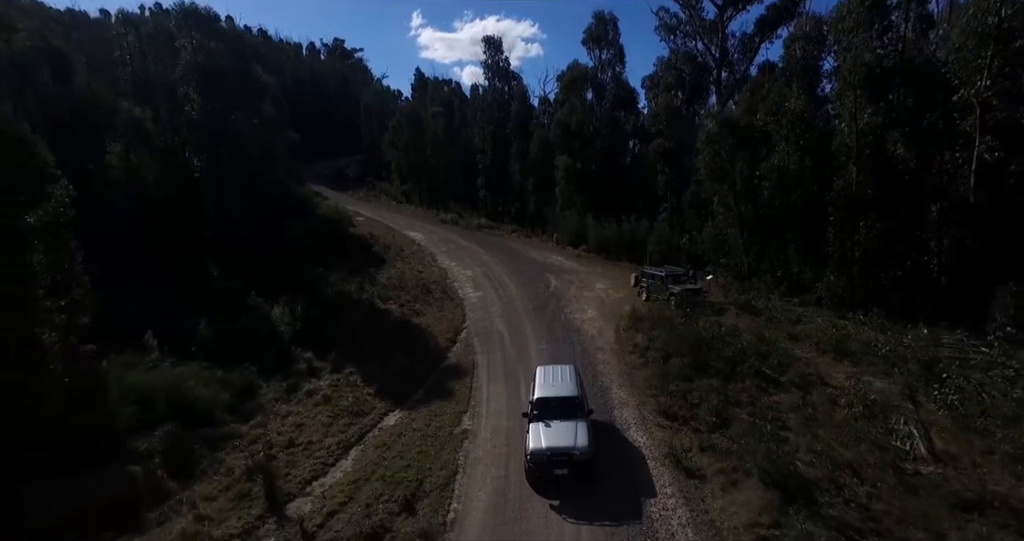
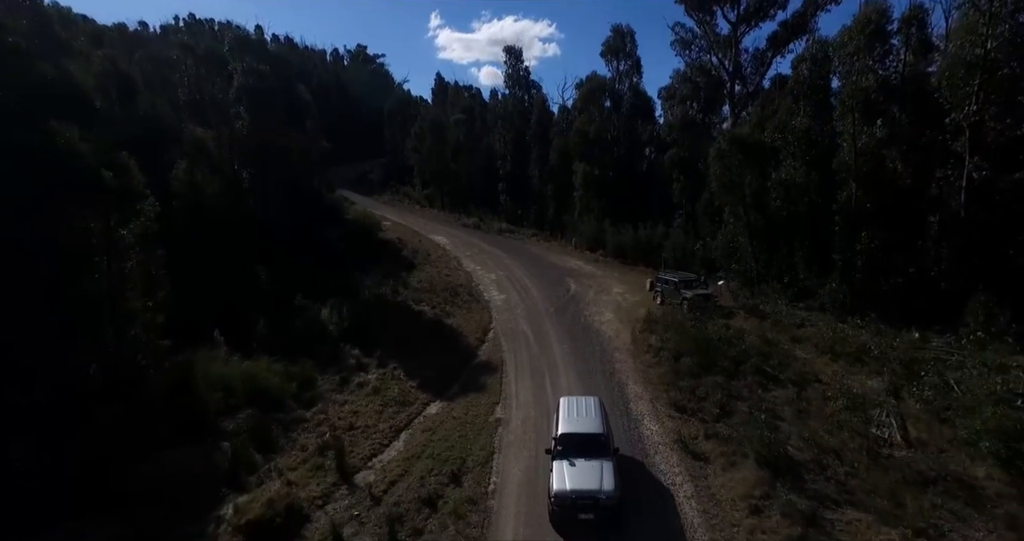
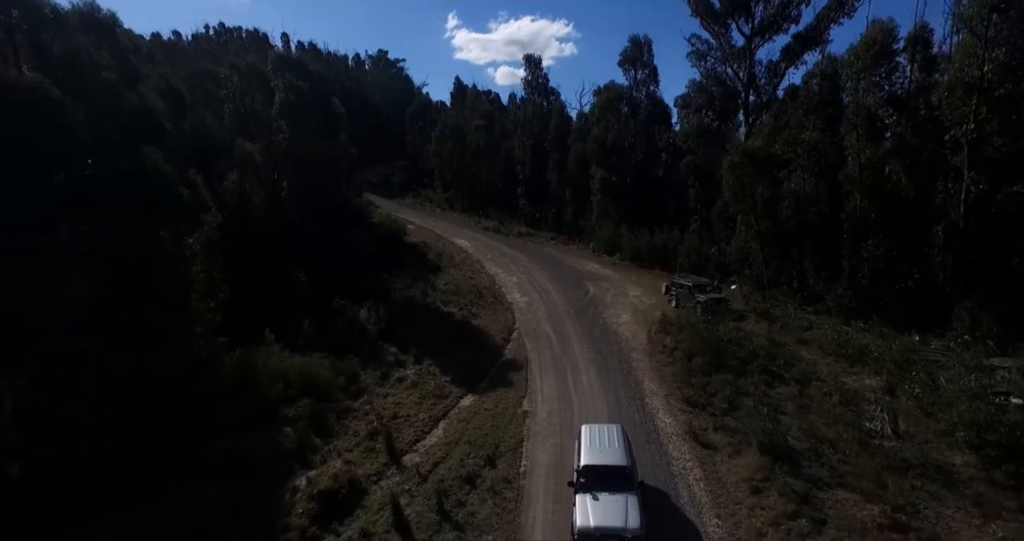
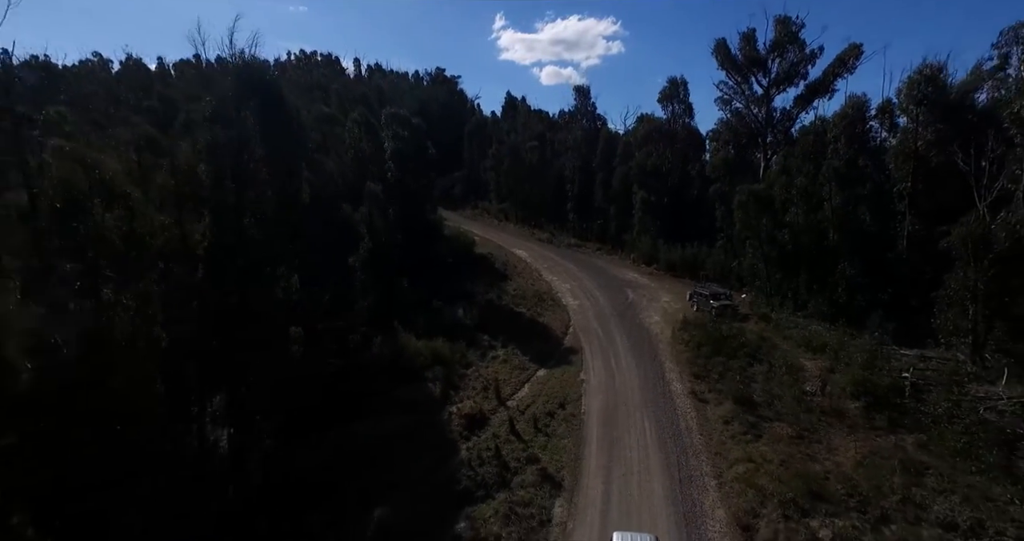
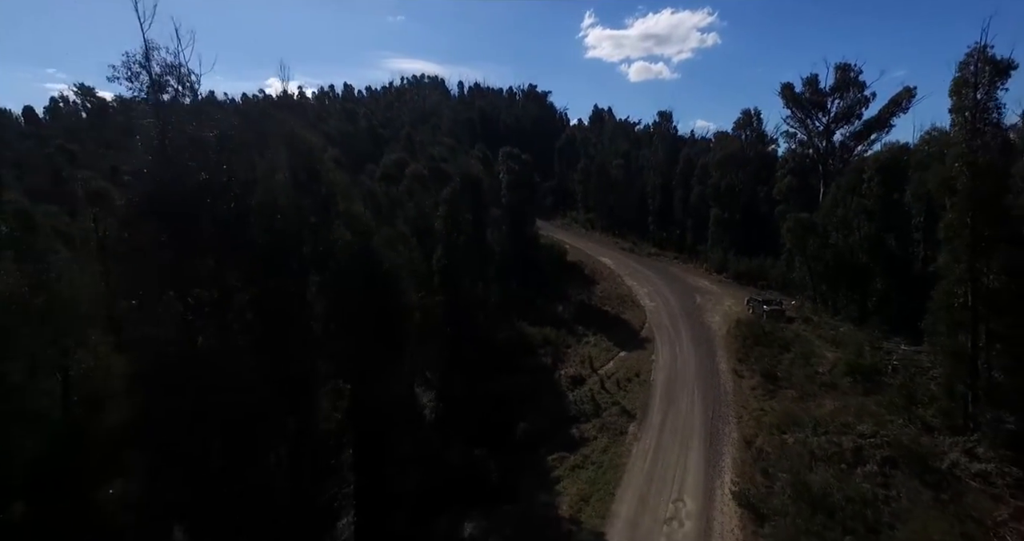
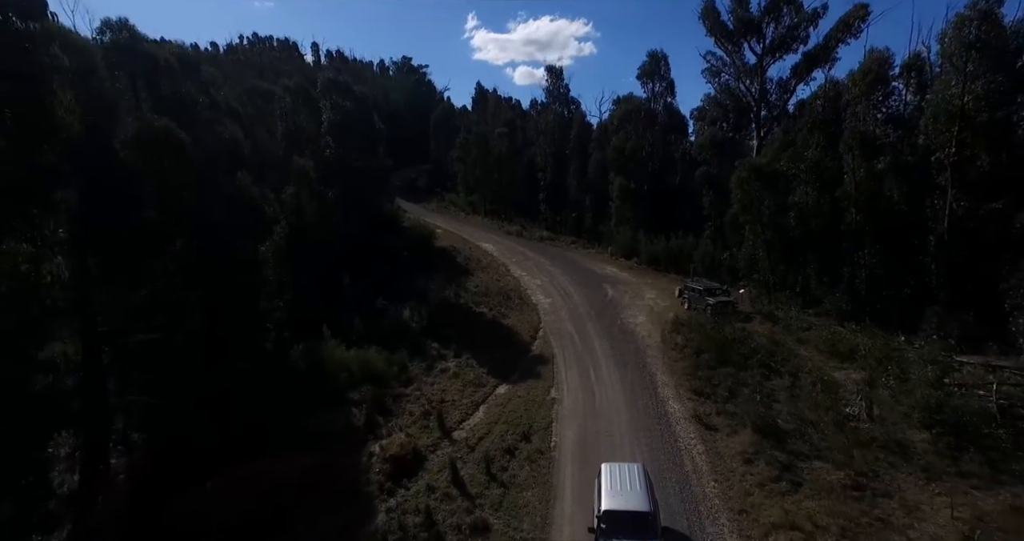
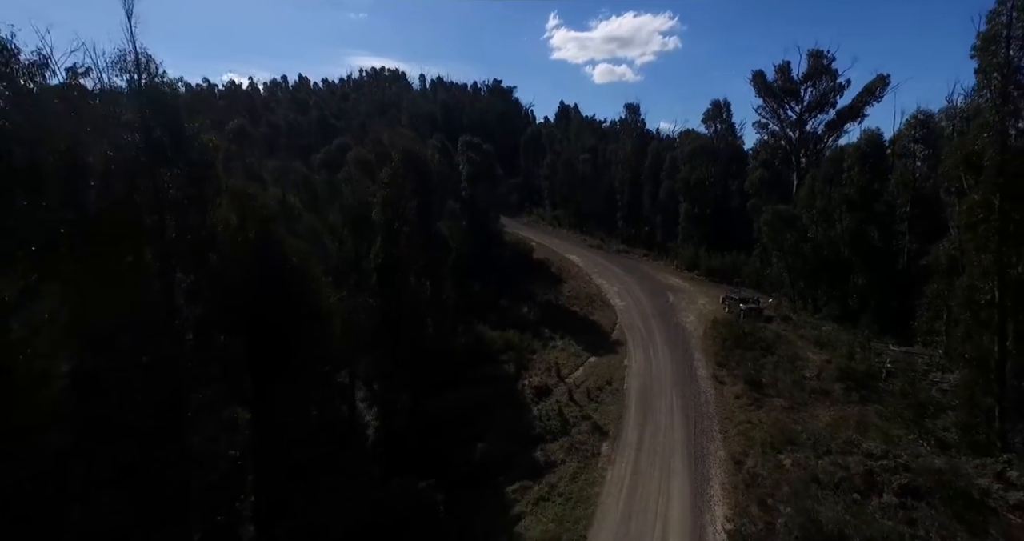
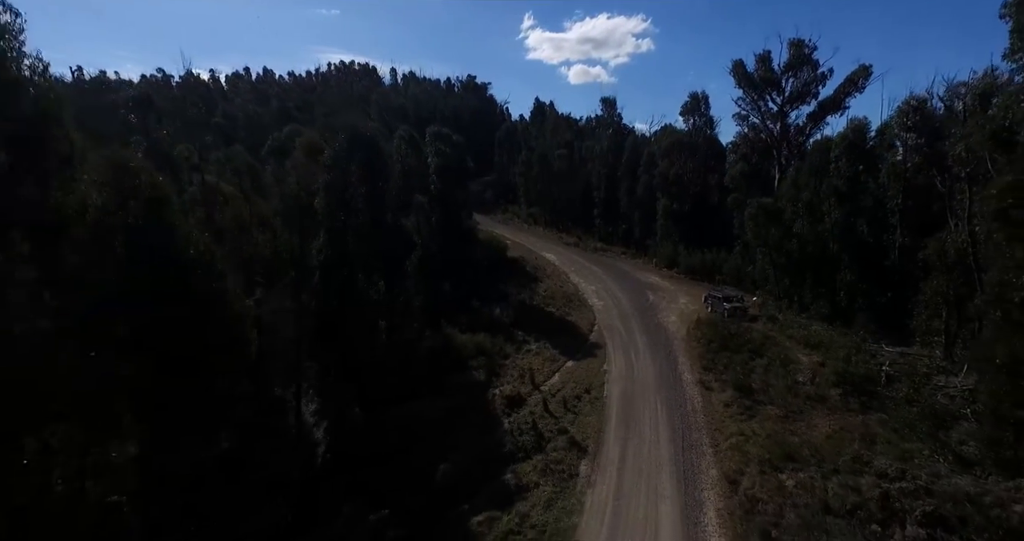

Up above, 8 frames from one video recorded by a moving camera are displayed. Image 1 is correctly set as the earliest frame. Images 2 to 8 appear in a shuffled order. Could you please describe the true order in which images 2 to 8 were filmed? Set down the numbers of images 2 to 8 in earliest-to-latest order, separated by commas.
2, 3, 6, 4, 8, 7, 5
